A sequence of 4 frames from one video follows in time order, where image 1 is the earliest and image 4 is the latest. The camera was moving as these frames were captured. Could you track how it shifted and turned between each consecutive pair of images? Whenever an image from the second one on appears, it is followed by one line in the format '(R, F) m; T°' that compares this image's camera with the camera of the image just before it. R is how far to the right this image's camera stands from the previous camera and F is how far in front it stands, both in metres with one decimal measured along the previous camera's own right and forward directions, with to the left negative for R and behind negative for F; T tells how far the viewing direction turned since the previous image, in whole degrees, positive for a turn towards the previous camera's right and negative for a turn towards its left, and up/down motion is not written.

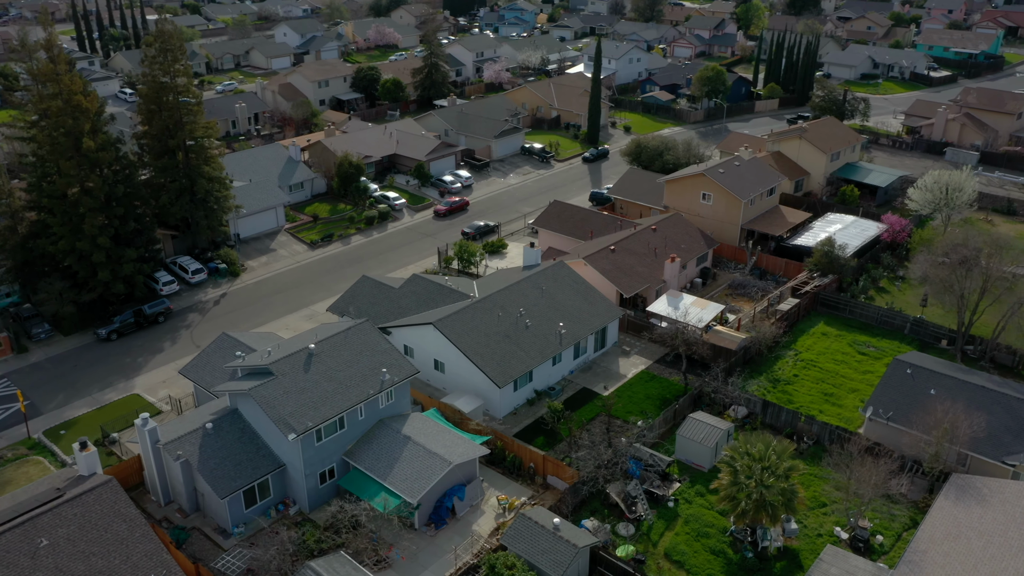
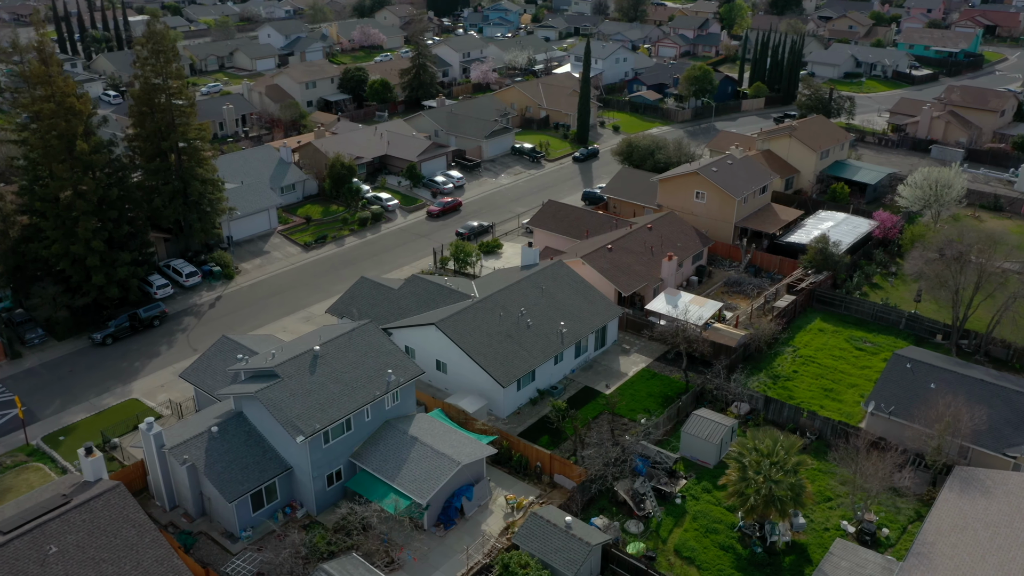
(-1.0, 0.0) m; +1°
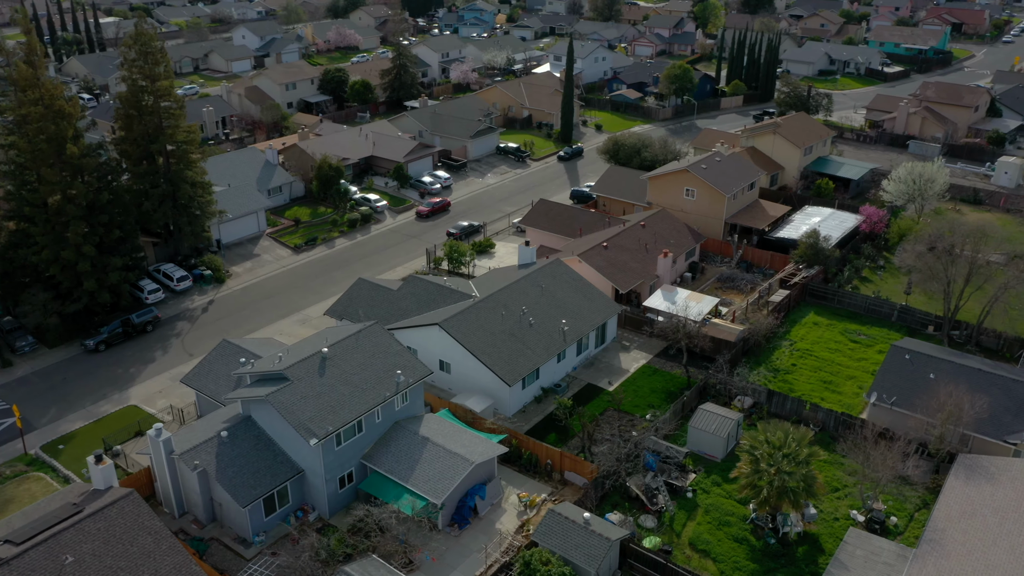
(-1.5, 0.0) m; +2°
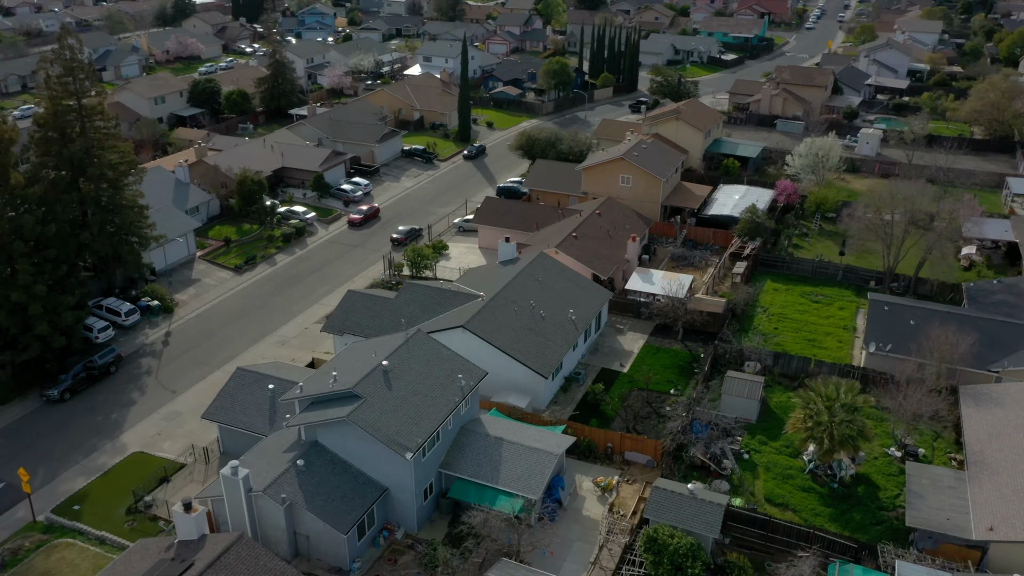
(-9.4, +0.5) m; +12°
